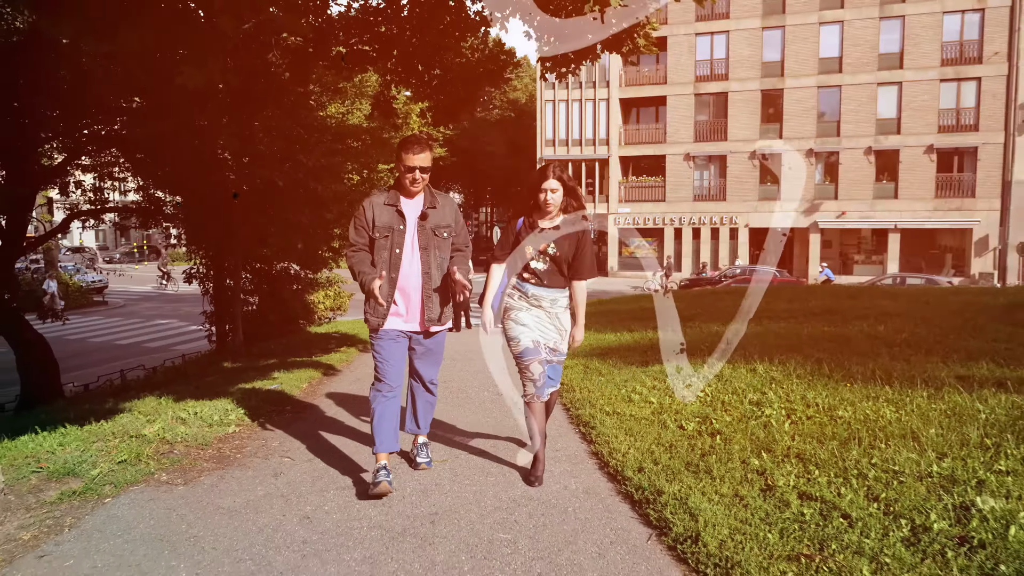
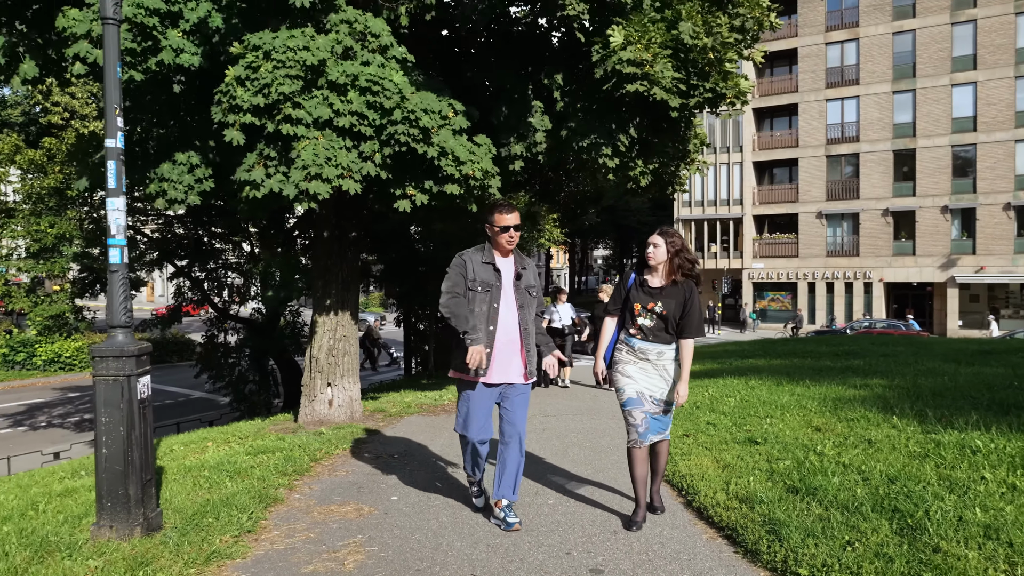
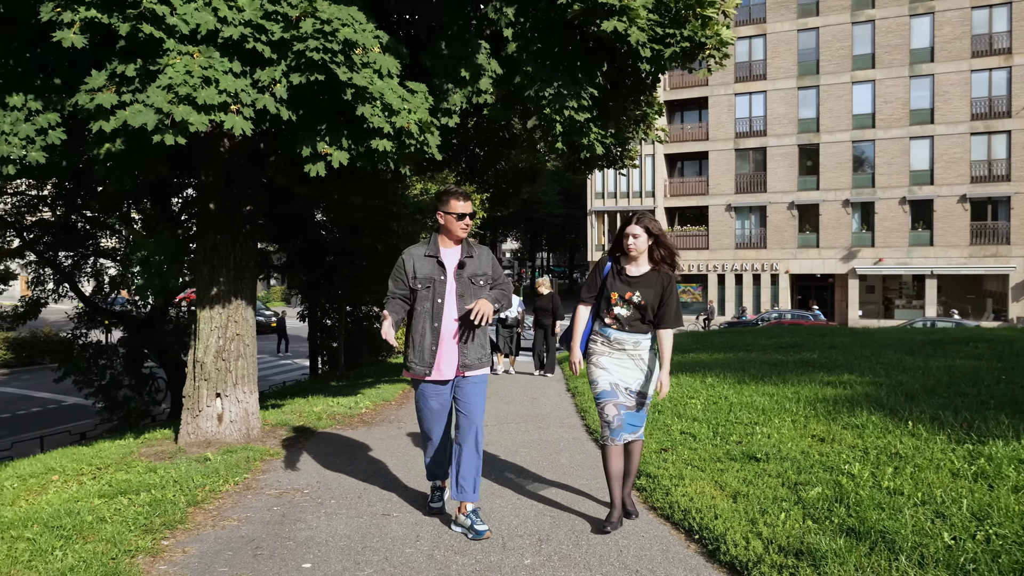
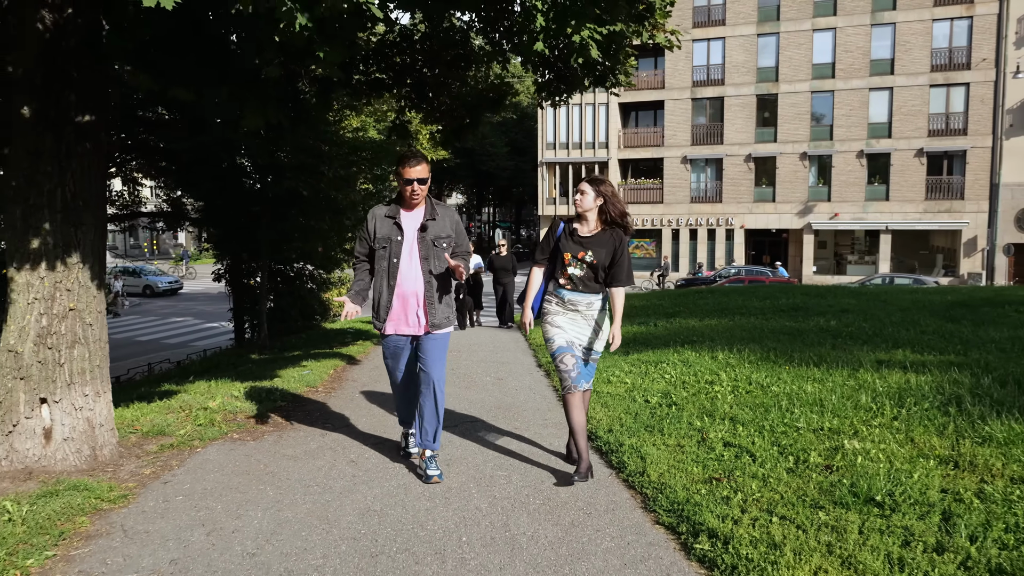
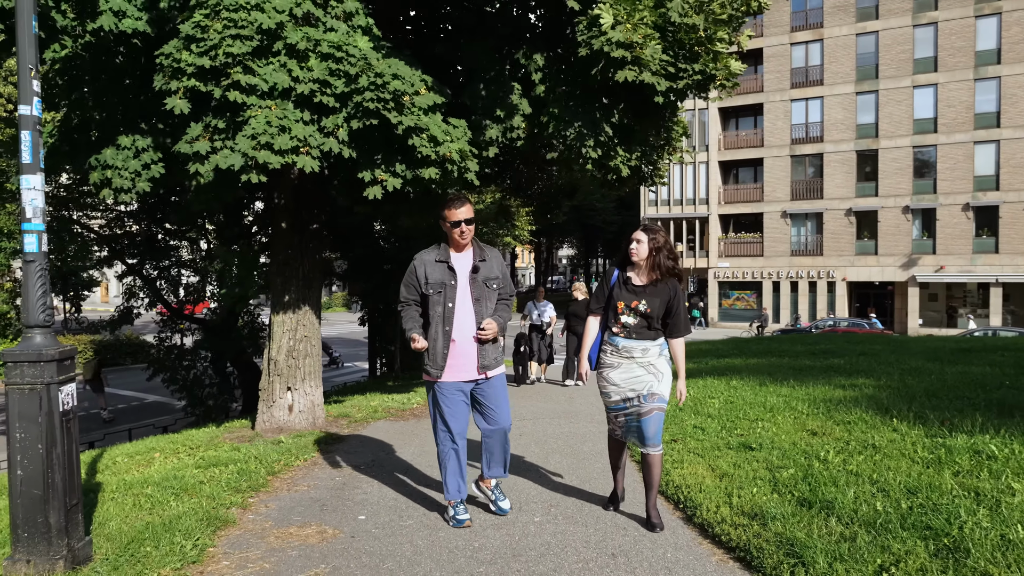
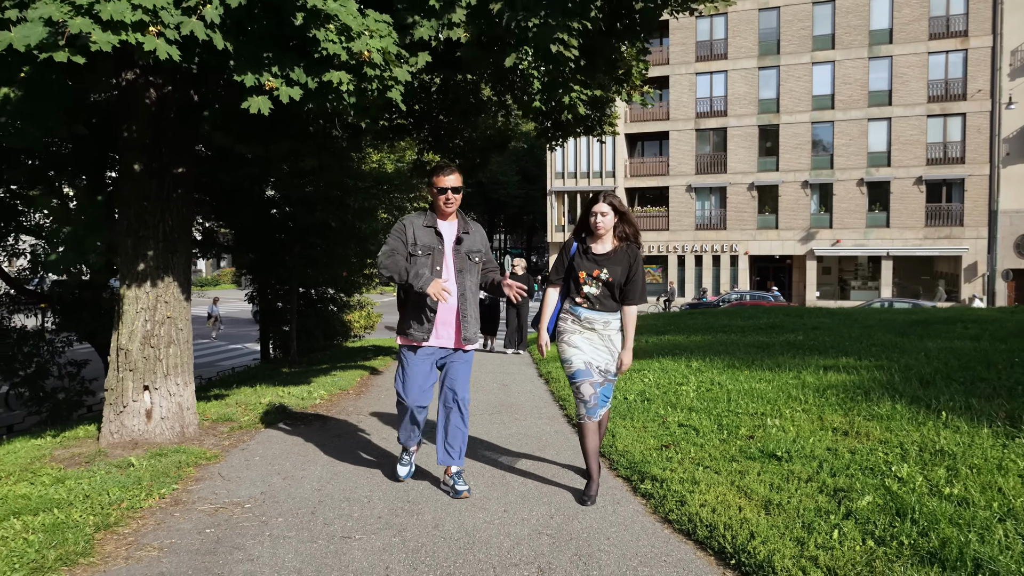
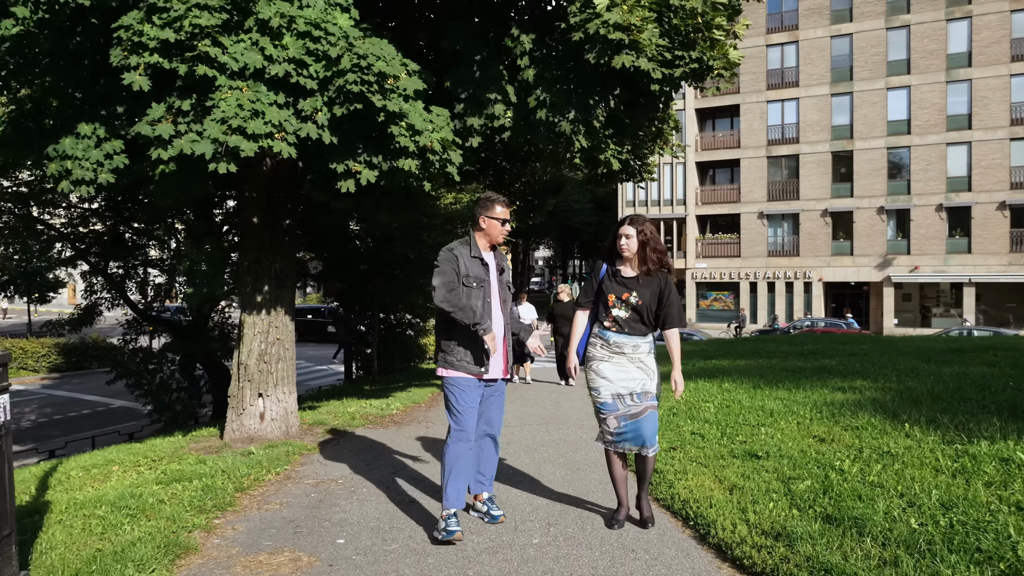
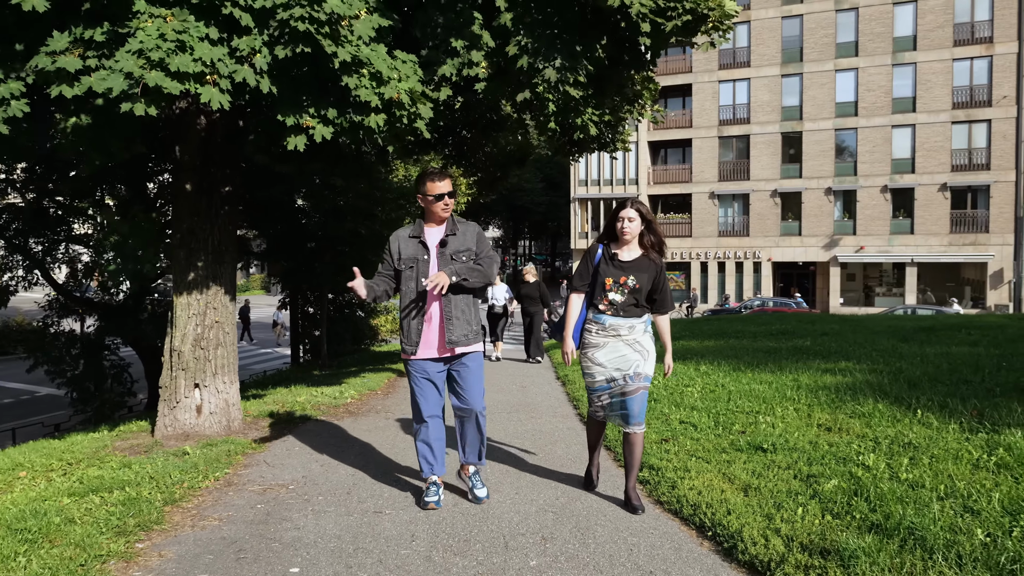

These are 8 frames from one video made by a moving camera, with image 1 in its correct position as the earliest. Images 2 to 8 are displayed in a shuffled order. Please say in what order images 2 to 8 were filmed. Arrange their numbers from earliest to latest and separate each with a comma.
4, 6, 8, 3, 7, 5, 2
